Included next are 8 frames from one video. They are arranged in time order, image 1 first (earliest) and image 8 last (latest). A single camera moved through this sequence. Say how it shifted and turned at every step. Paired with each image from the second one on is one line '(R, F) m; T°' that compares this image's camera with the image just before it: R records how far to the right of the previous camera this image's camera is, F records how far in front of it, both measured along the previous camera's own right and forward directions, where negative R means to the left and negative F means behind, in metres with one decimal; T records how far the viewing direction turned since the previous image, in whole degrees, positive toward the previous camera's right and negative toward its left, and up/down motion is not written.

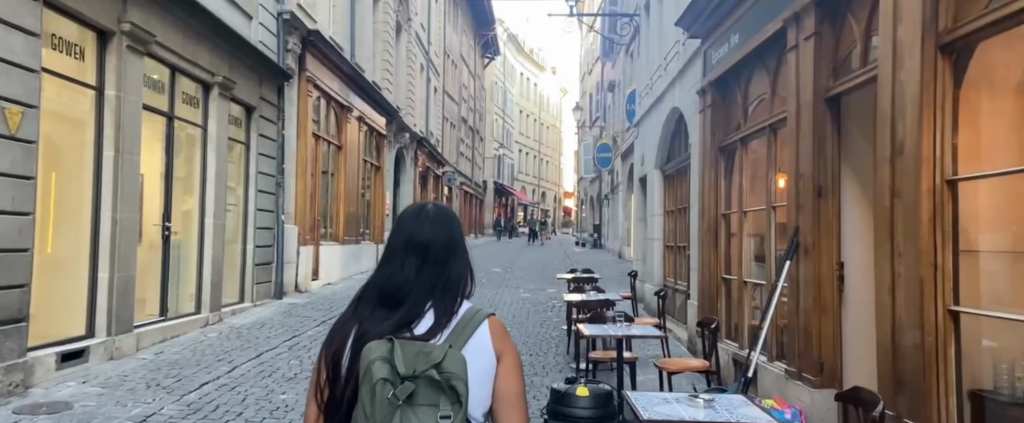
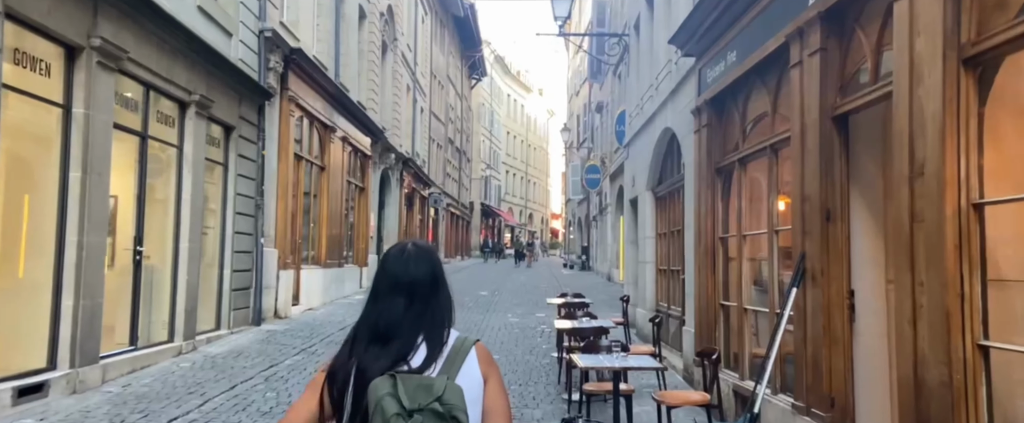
(0.0, +0.3) m; +1°
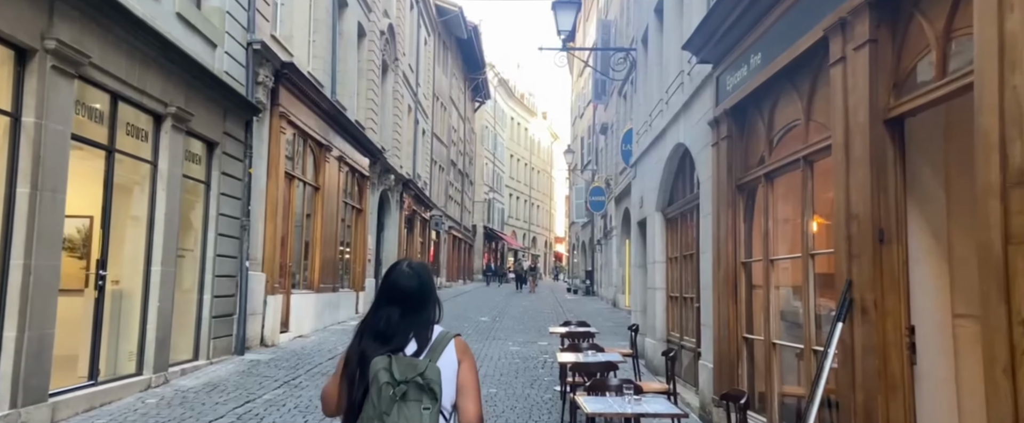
(+0.1, +0.7) m; 0°
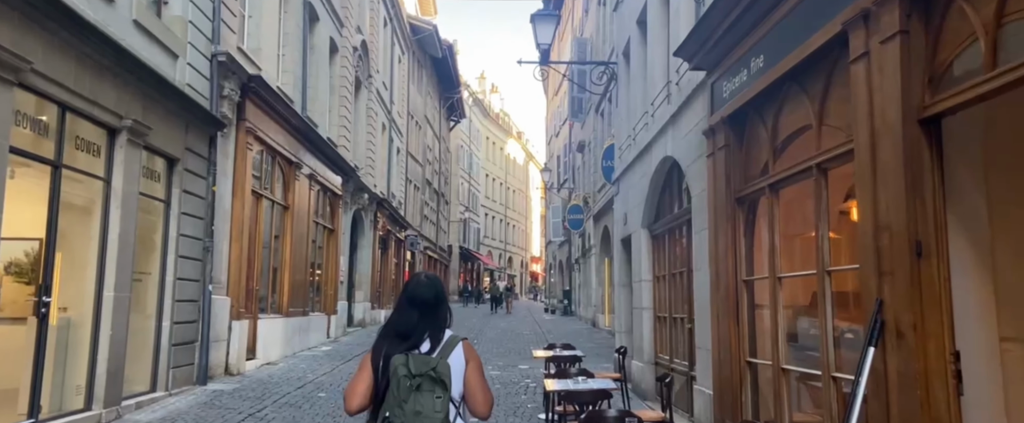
(-0.1, +0.5) m; +2°
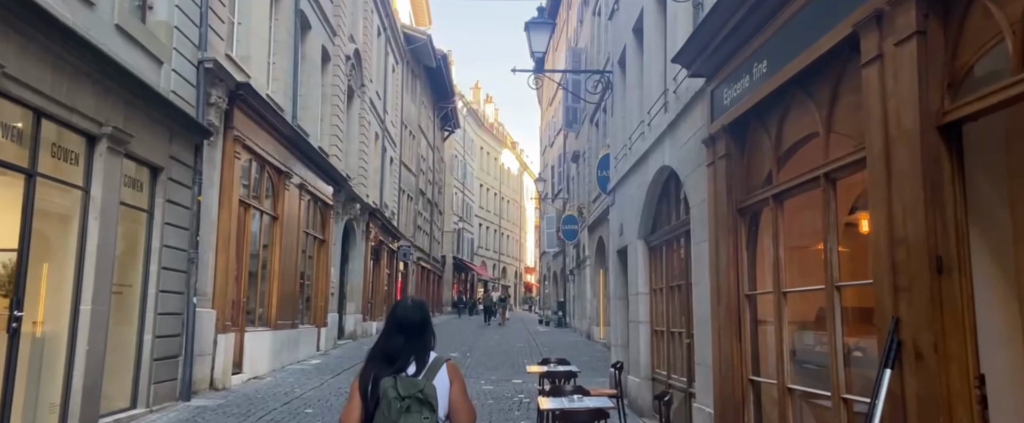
(0.0, +0.2) m; 0°
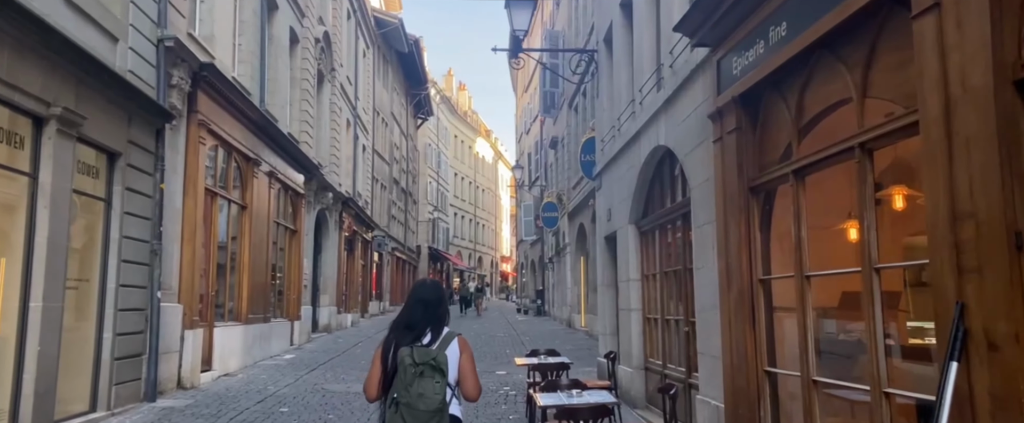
(-0.2, +0.5) m; +2°
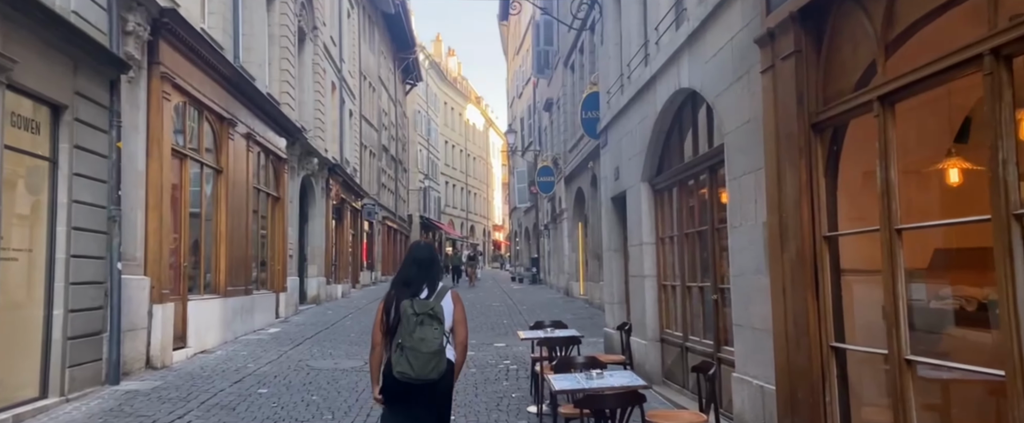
(-0.1, +0.9) m; +1°
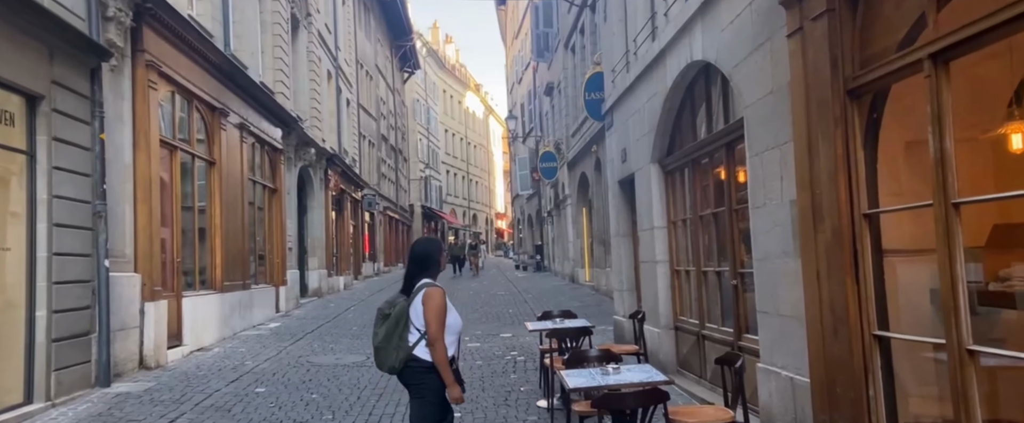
(0.0, +0.4) m; 0°
